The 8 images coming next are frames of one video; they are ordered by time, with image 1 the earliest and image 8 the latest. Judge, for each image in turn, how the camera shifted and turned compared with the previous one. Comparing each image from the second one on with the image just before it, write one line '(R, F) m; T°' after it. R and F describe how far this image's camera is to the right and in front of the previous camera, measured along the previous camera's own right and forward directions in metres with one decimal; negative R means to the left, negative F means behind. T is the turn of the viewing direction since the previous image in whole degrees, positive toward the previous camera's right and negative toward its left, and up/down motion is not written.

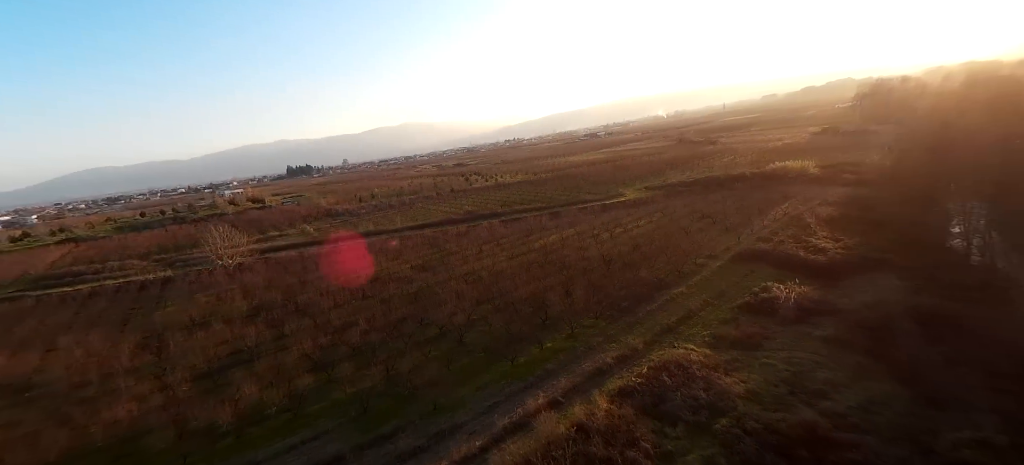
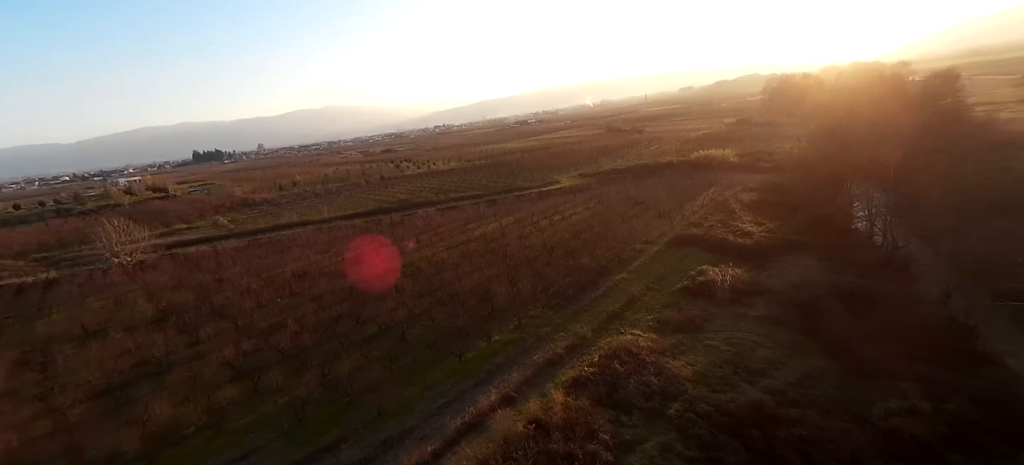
(-0.6, +0.9) m; +8°
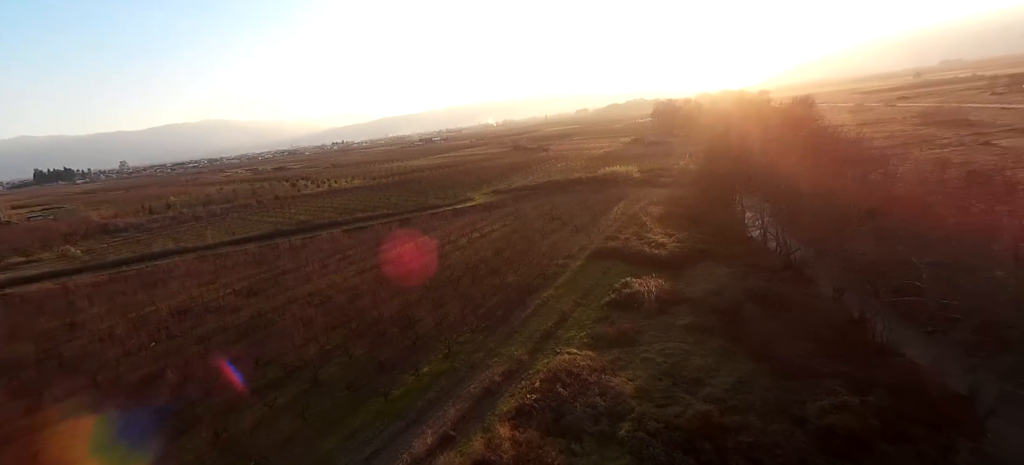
(-0.8, +1.3) m; +12°
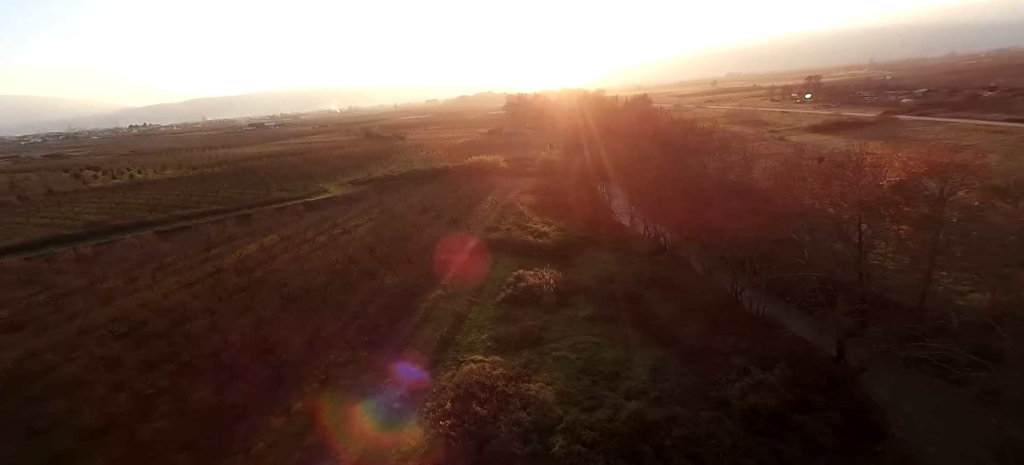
(-1.4, +2.8) m; +18°
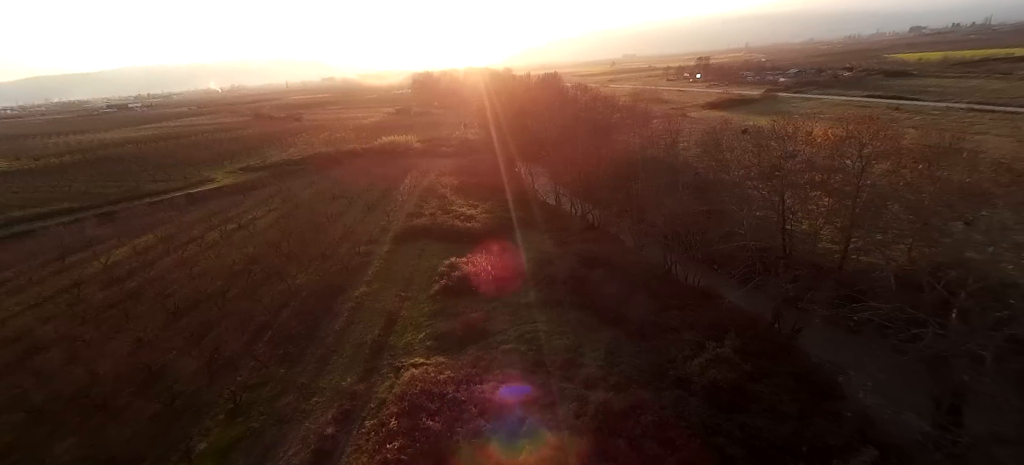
(-0.9, +1.8) m; +11°
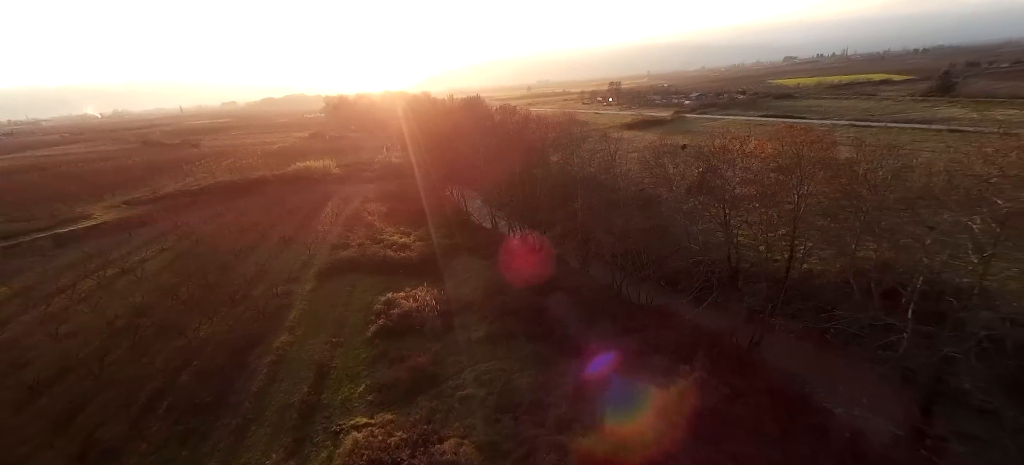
(-0.8, +1.6) m; +10°
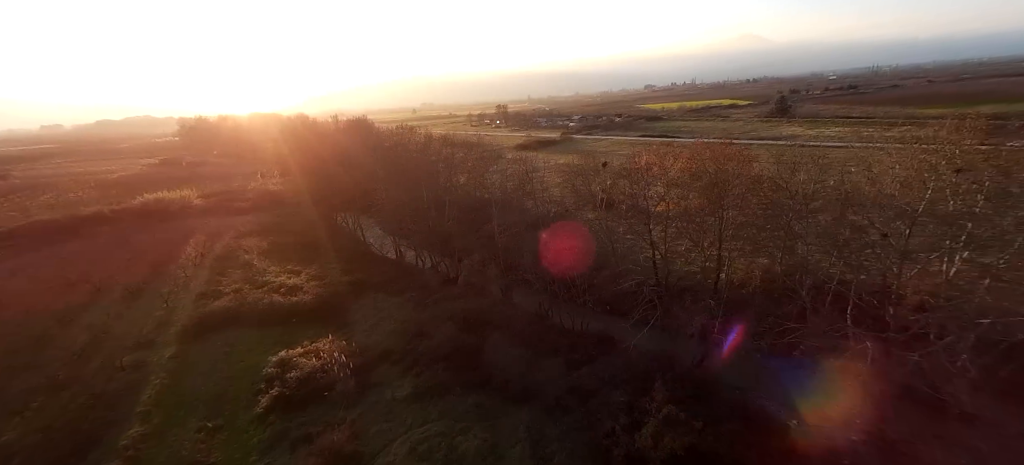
(-1.1, +2.3) m; +14°
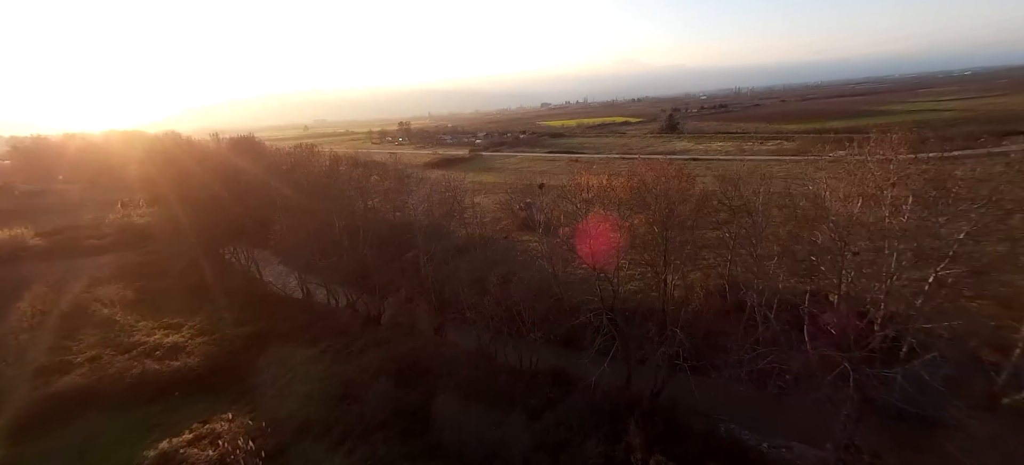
(-1.1, +1.9) m; +12°
